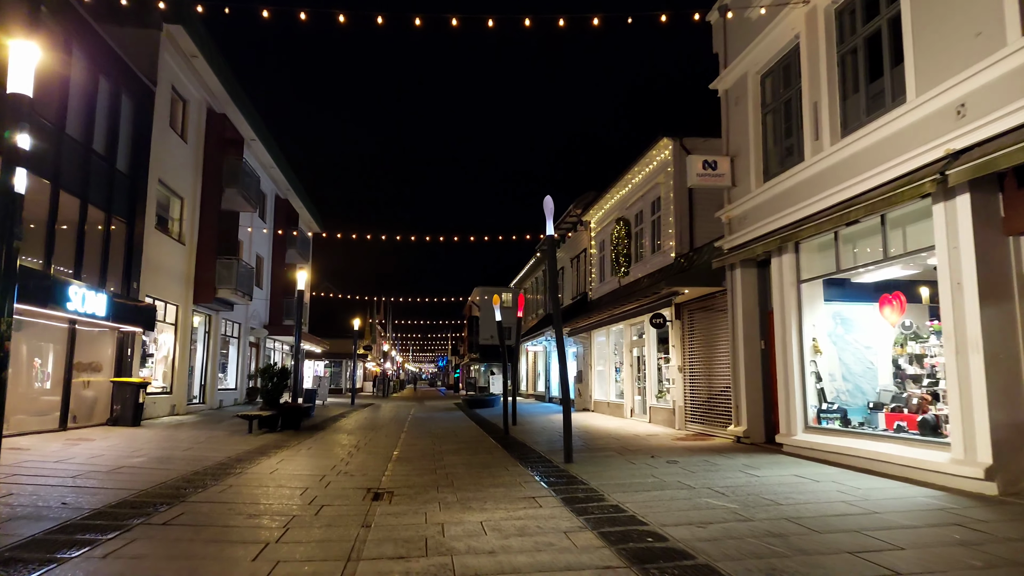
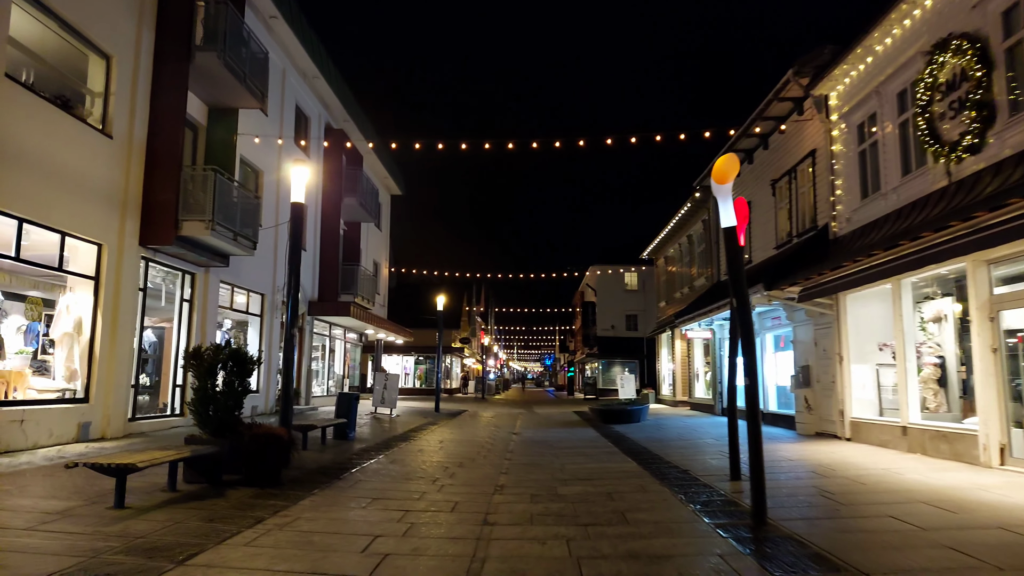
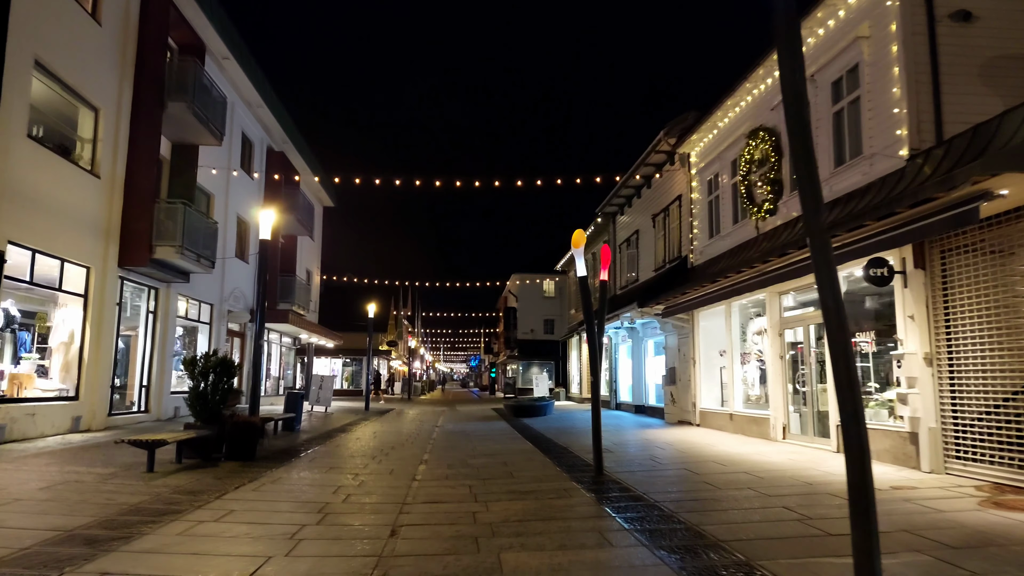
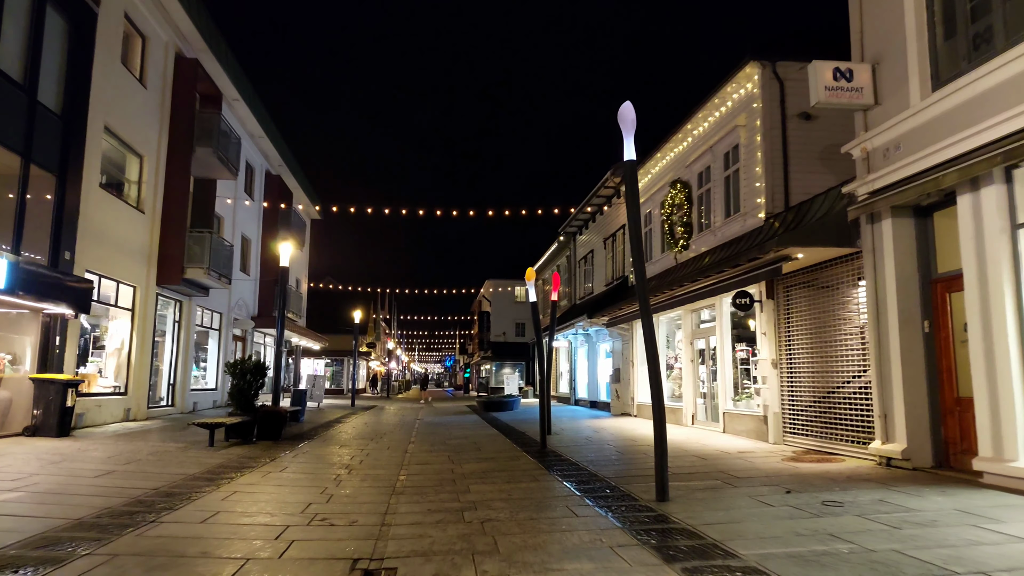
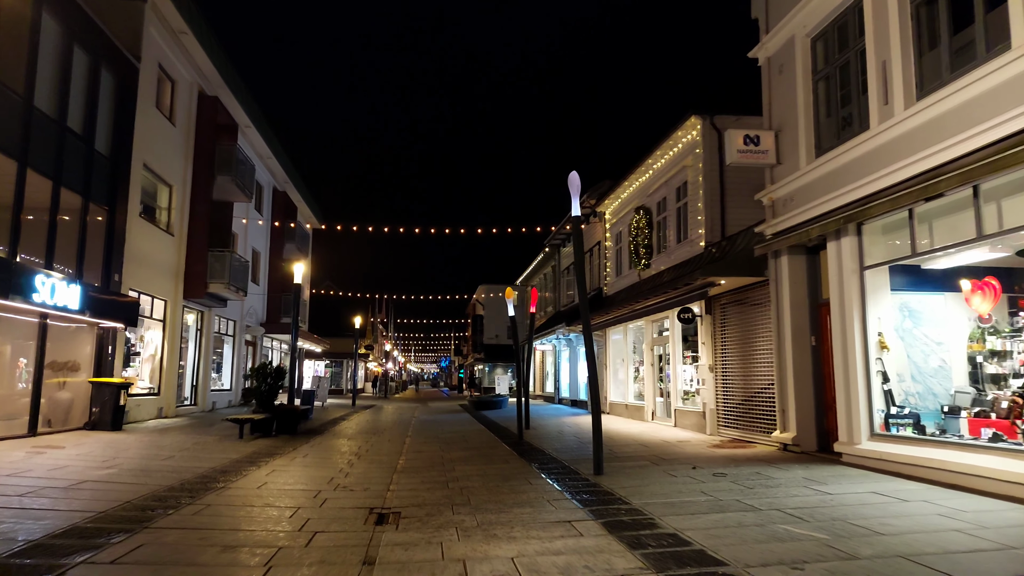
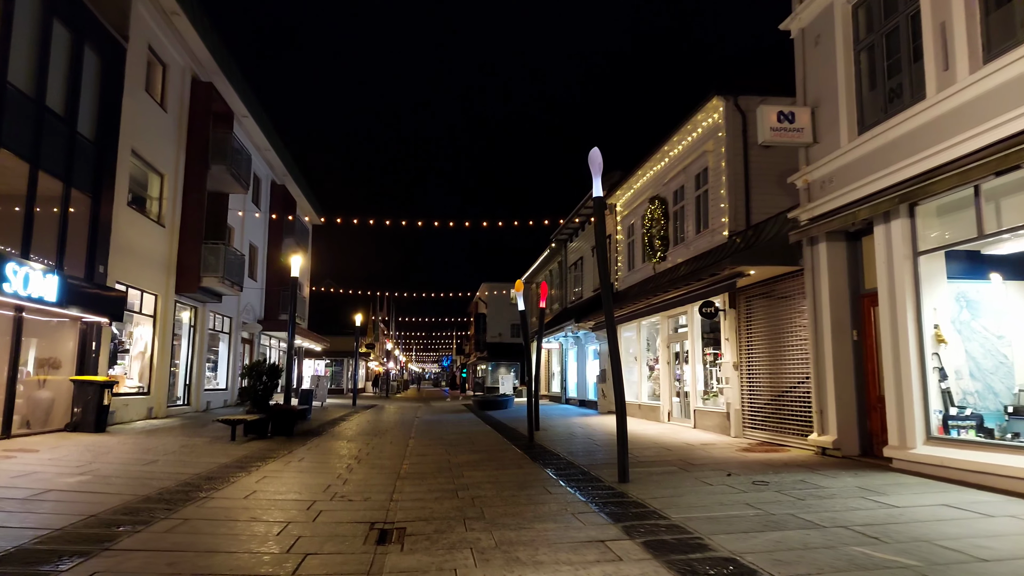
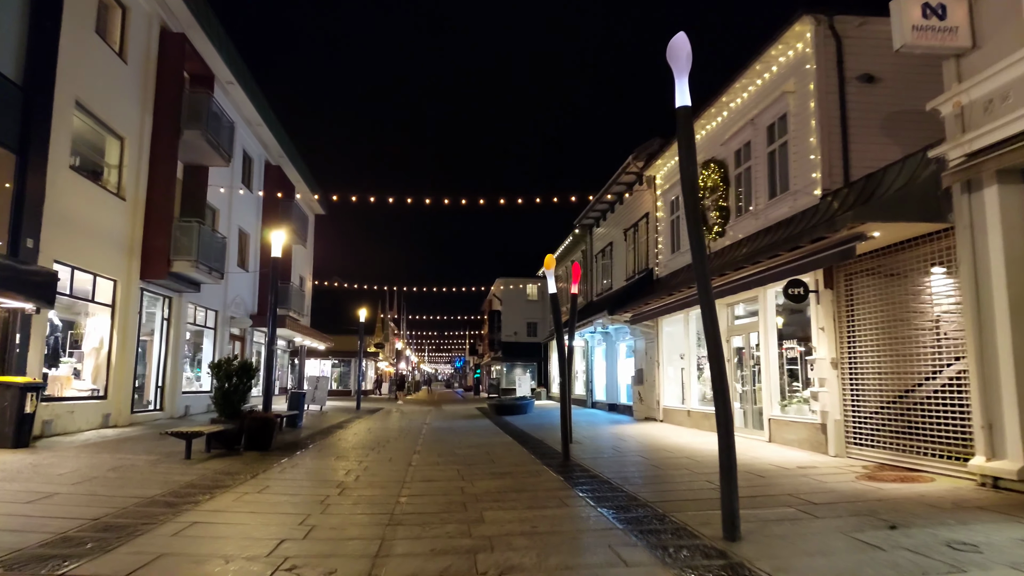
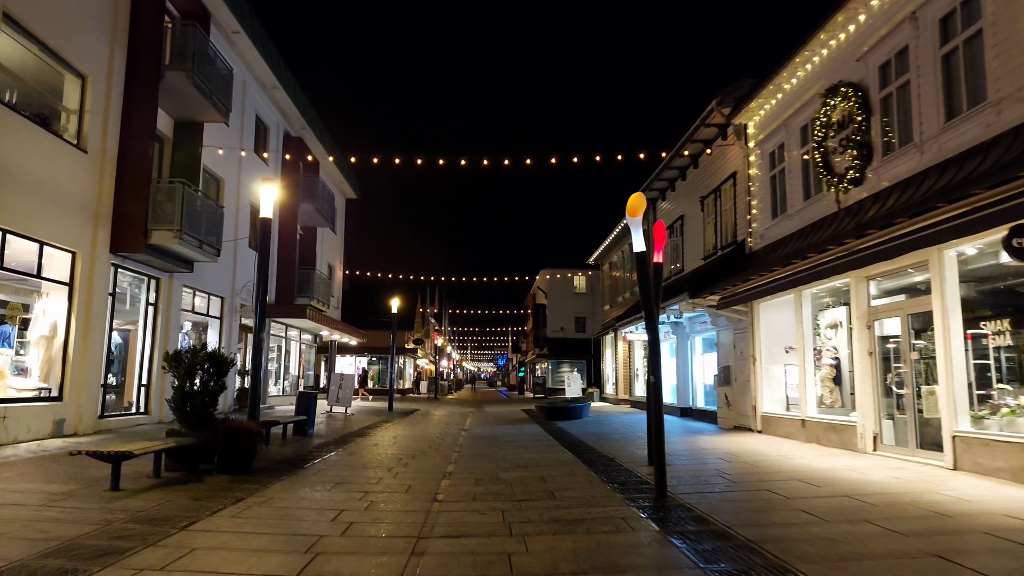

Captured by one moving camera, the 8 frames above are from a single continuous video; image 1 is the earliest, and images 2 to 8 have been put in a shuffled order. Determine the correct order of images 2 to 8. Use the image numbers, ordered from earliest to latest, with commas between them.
5, 6, 4, 7, 3, 8, 2
